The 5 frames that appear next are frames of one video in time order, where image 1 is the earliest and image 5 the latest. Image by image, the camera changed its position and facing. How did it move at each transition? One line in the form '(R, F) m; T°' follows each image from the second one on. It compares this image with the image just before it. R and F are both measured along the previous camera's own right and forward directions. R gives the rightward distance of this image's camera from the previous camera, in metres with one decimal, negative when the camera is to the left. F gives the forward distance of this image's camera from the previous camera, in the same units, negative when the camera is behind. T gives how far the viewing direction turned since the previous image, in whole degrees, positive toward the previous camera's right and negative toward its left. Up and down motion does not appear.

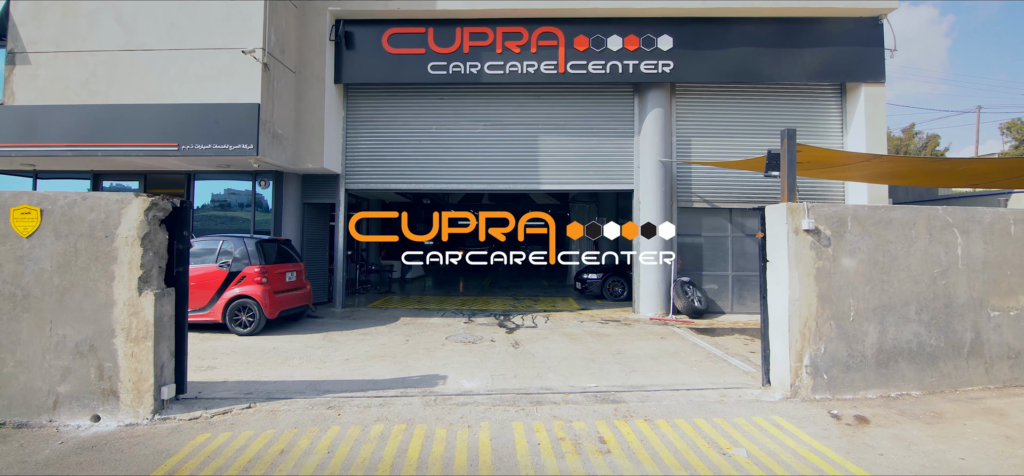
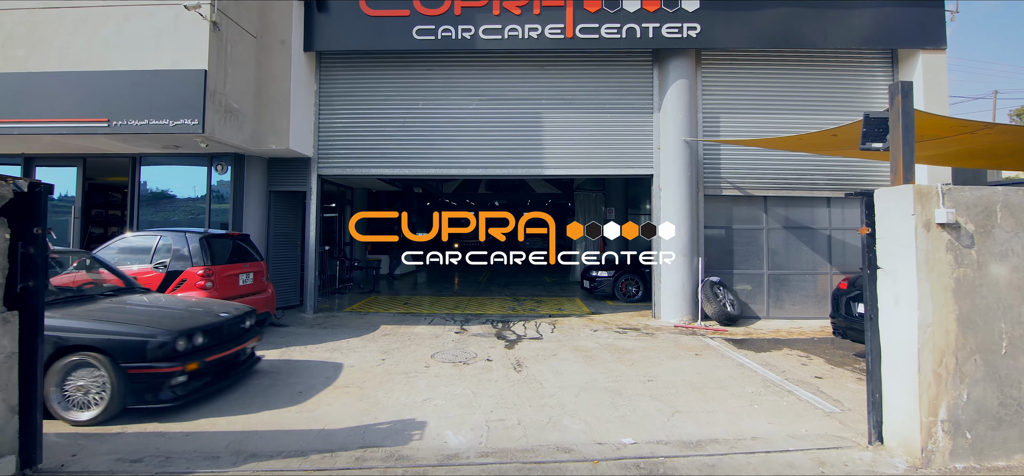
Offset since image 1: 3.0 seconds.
(0.0, +1.4) m; 0°
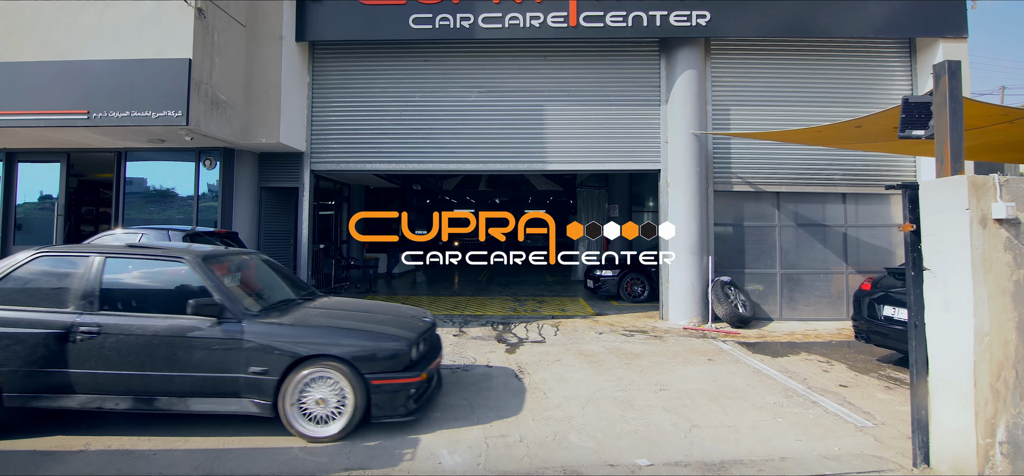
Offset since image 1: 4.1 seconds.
(0.0, +0.4) m; 0°
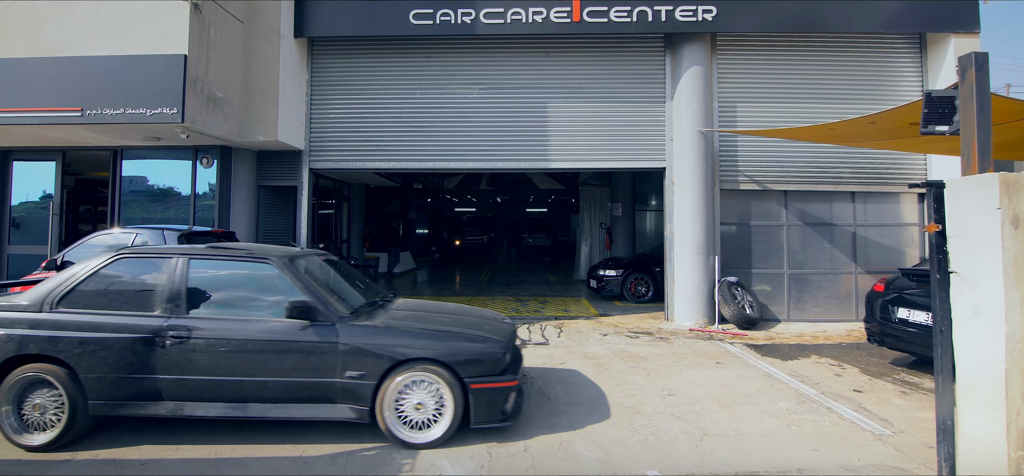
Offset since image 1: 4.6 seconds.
(0.0, +0.1) m; 0°
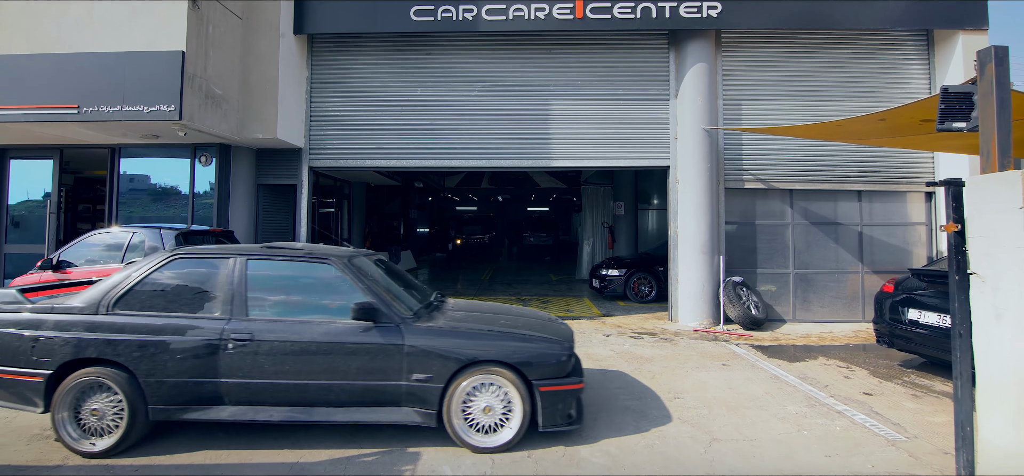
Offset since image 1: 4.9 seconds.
(0.0, +0.1) m; 0°
